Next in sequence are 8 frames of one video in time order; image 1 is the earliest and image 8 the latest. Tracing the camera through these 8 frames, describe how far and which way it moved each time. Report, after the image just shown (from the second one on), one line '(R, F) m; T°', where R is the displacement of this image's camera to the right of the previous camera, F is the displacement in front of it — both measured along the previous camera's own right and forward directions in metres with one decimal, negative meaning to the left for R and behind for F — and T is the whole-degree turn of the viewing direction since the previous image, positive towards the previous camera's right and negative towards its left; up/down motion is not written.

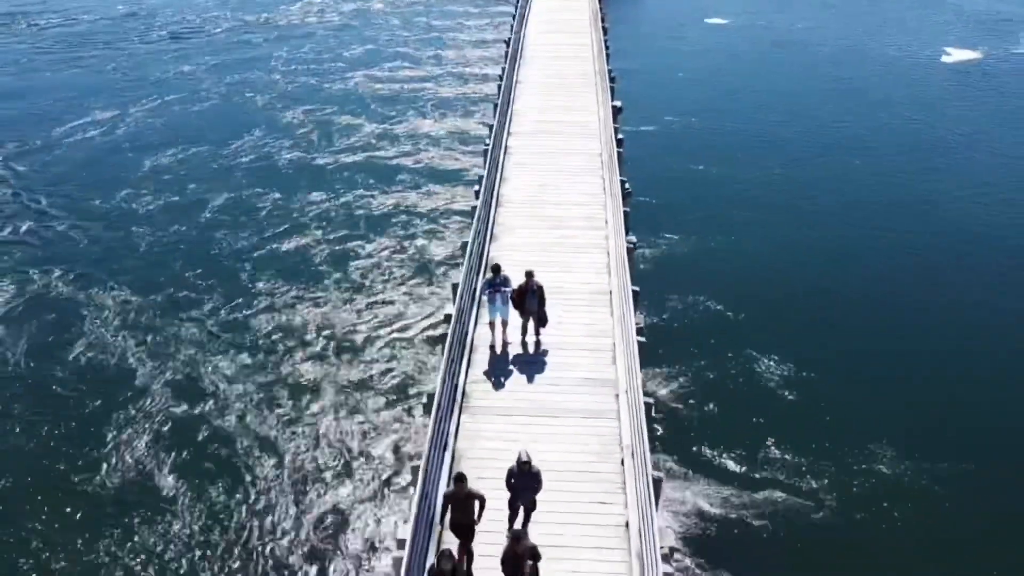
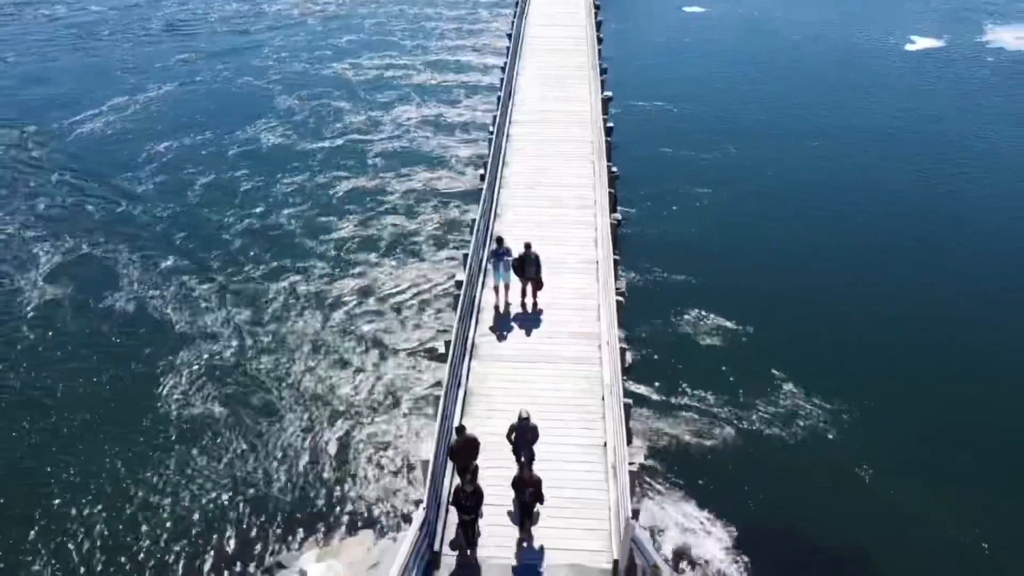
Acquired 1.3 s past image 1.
(+0.1, -3.1) m; 0°
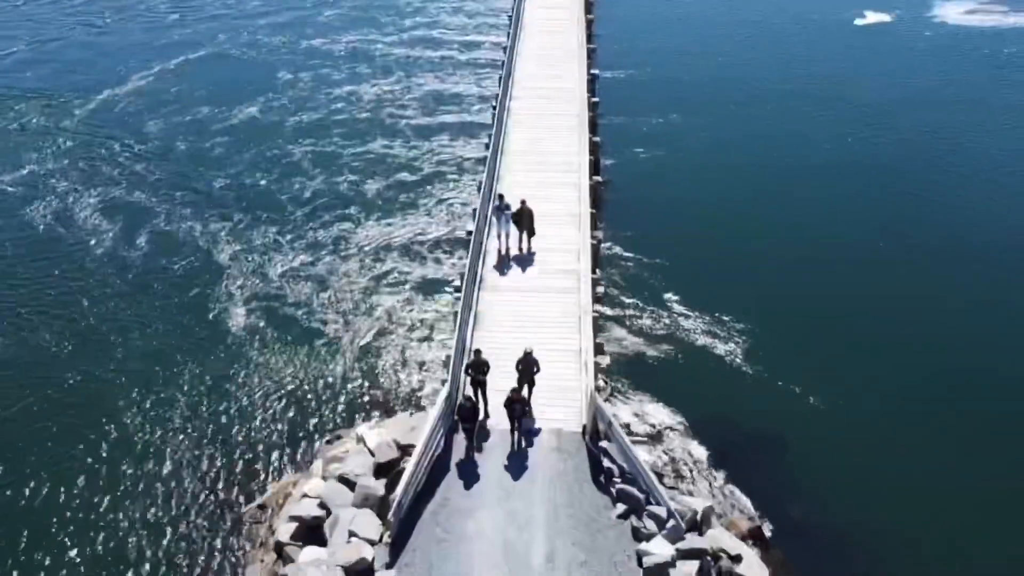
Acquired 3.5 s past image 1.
(+0.3, -5.2) m; -1°
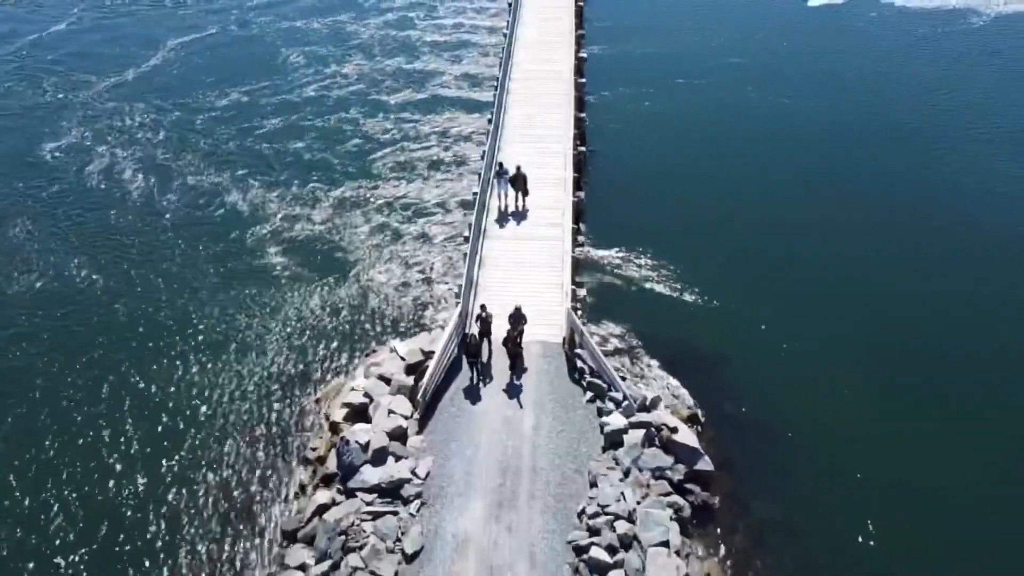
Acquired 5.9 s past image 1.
(+0.3, -5.7) m; 0°
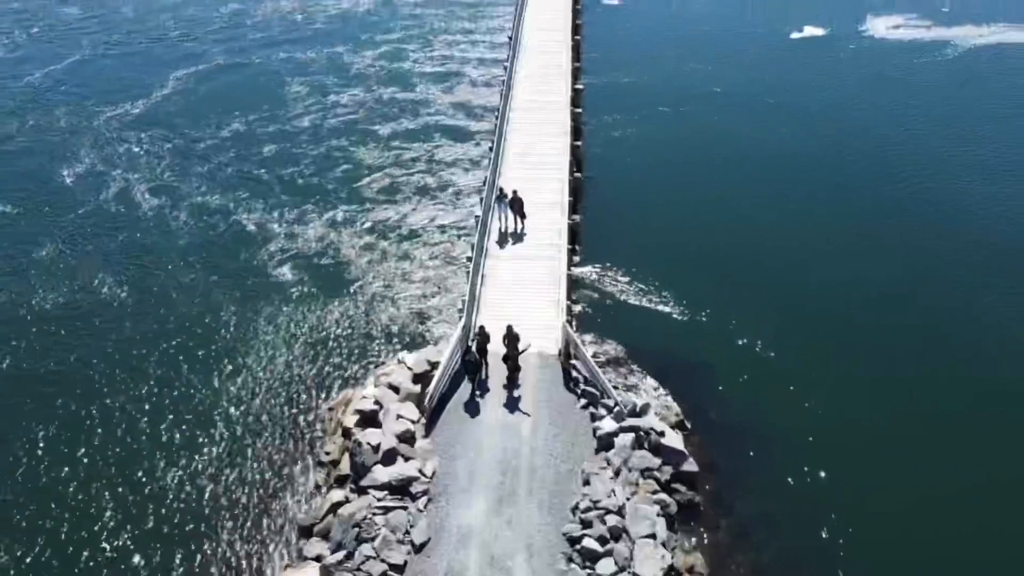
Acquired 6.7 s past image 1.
(+0.1, -1.9) m; 0°
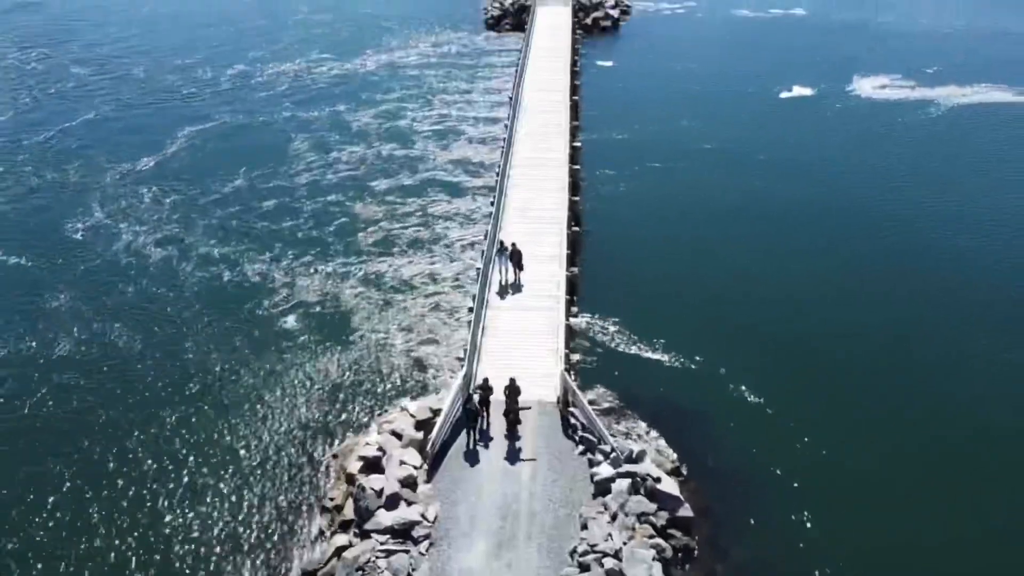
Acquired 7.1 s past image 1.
(0.0, -1.0) m; 0°
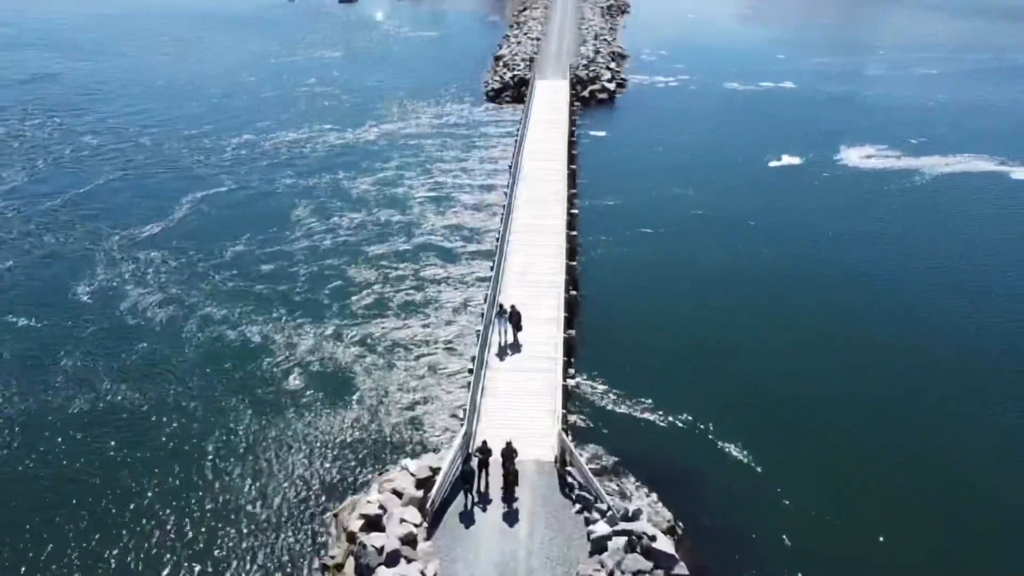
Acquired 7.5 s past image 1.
(+0.1, -1.0) m; 0°
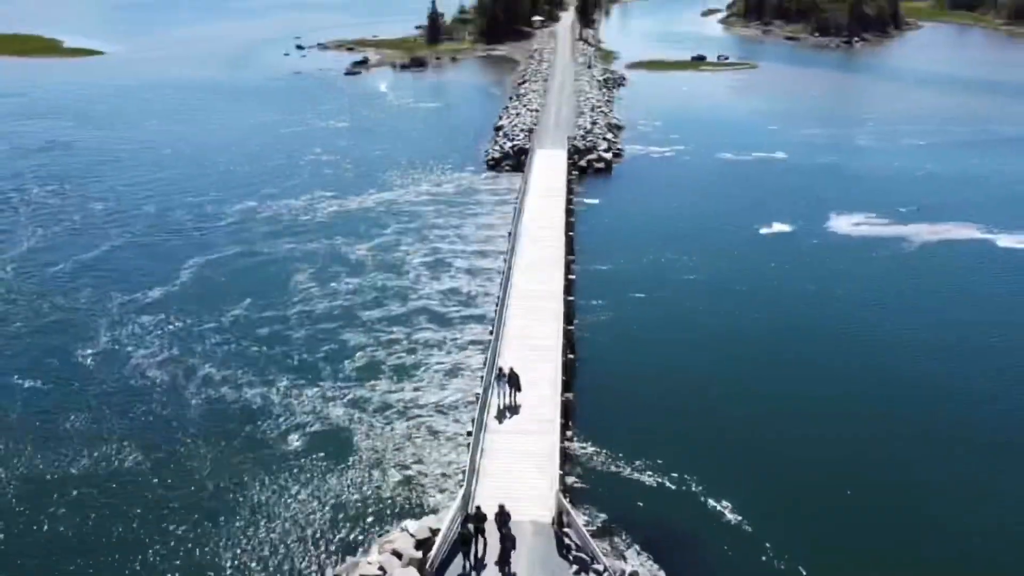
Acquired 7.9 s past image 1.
(0.0, -1.0) m; 0°
